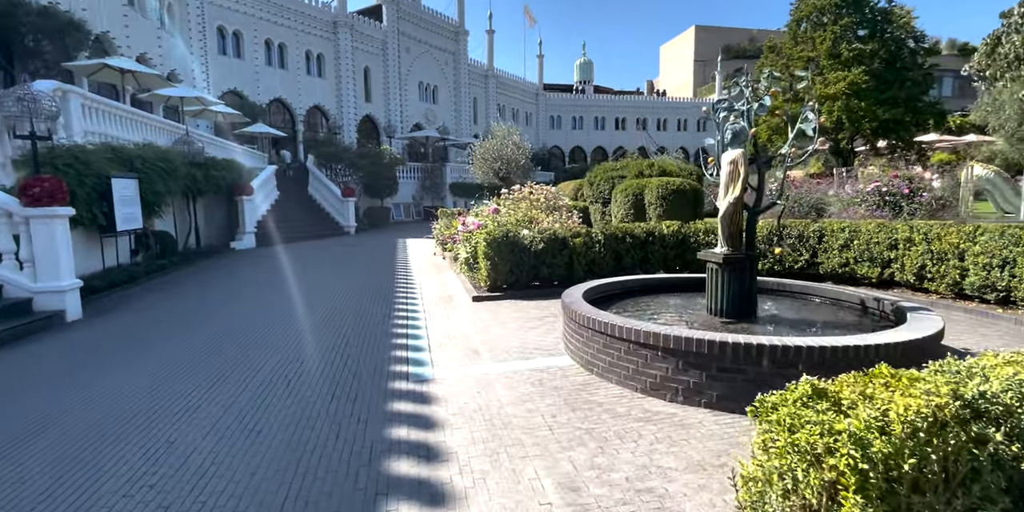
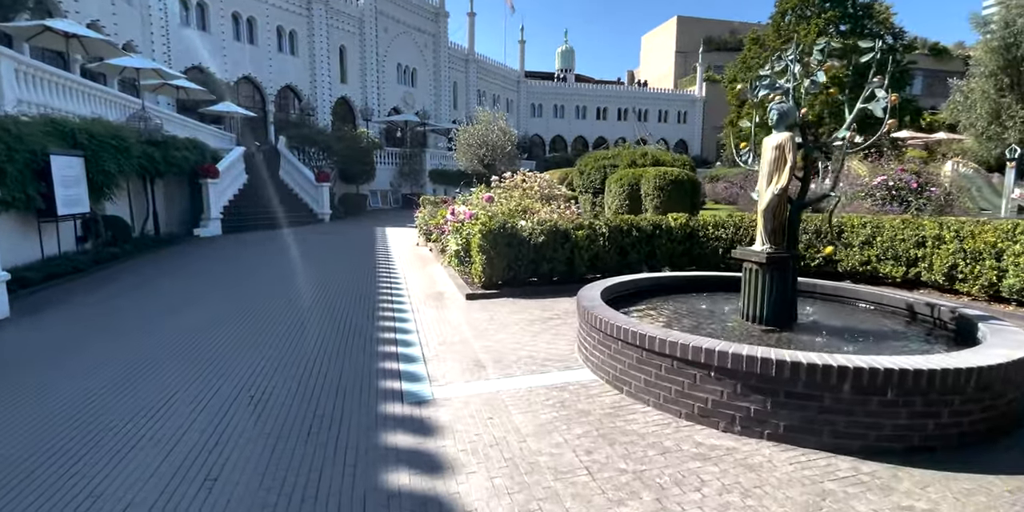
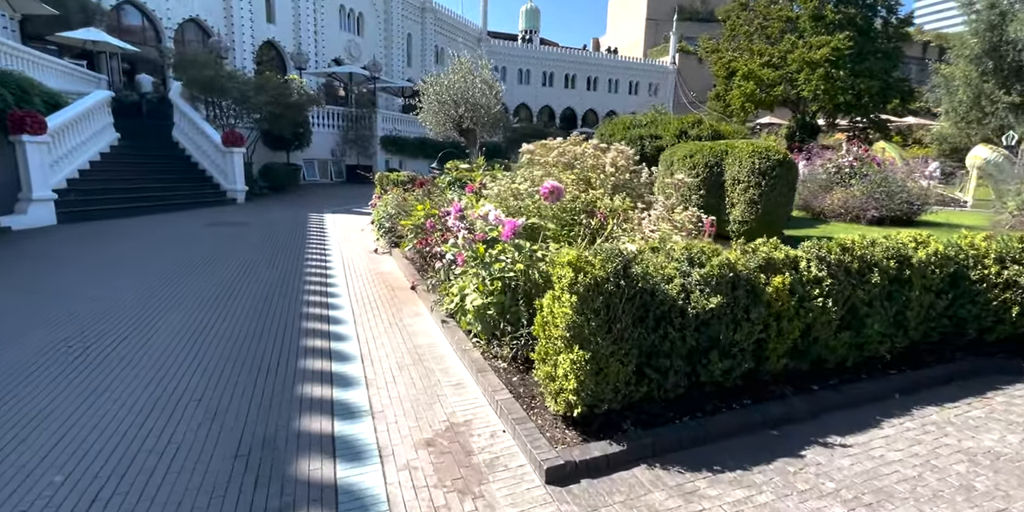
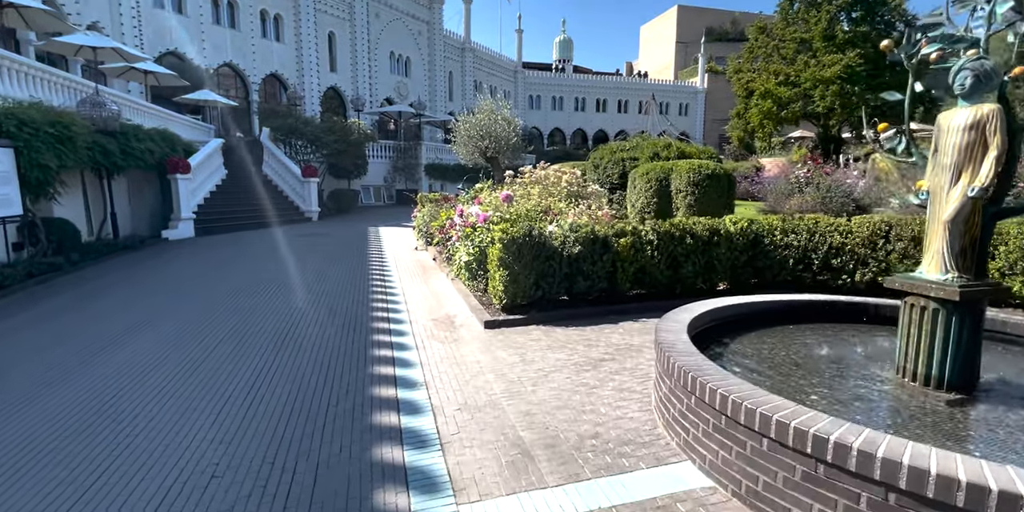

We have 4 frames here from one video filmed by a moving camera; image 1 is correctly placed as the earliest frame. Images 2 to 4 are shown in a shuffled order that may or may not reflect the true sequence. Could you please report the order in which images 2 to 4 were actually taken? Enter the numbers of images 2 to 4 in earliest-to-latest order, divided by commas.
2, 4, 3
